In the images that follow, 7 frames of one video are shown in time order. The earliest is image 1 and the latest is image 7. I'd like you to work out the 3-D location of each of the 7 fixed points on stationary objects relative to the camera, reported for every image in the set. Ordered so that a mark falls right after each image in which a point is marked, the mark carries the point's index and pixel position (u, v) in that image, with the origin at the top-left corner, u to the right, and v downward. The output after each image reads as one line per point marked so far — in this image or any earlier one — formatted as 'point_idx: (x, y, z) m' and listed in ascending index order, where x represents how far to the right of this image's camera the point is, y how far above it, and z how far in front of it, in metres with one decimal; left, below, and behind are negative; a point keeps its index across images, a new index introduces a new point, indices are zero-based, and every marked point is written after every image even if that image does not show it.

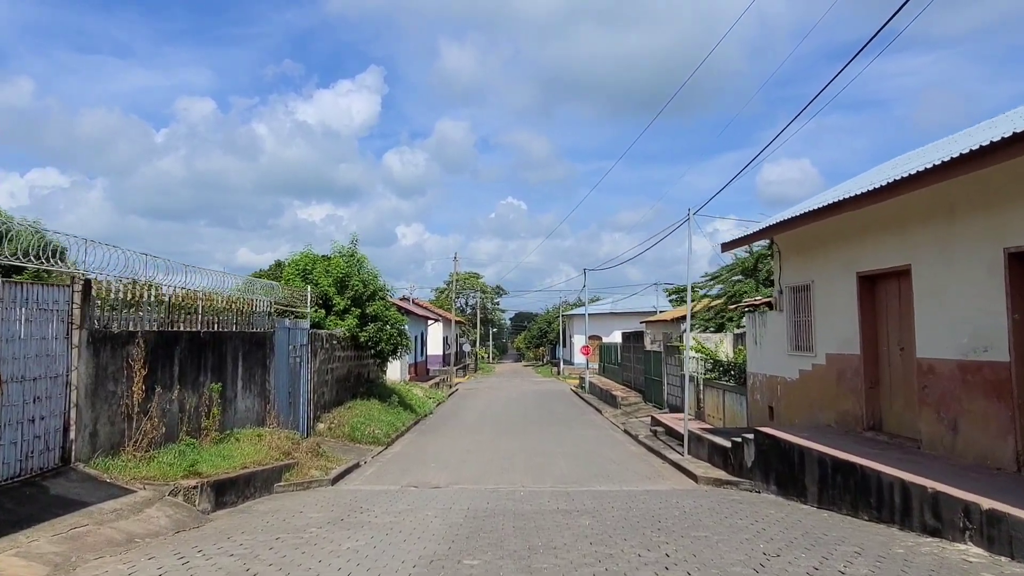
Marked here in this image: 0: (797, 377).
0: (+4.7, -1.5, +12.2) m
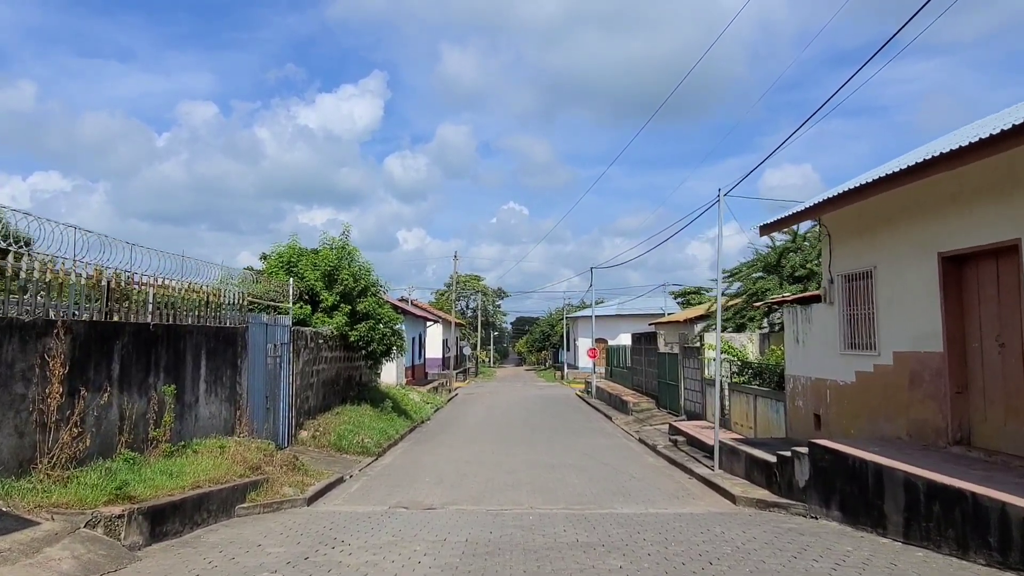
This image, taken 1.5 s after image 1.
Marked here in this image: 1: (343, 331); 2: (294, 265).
0: (+4.8, -1.3, +10.4) m
1: (-4.2, -1.1, +18.7) m
2: (-5.5, +0.5, +18.5) m
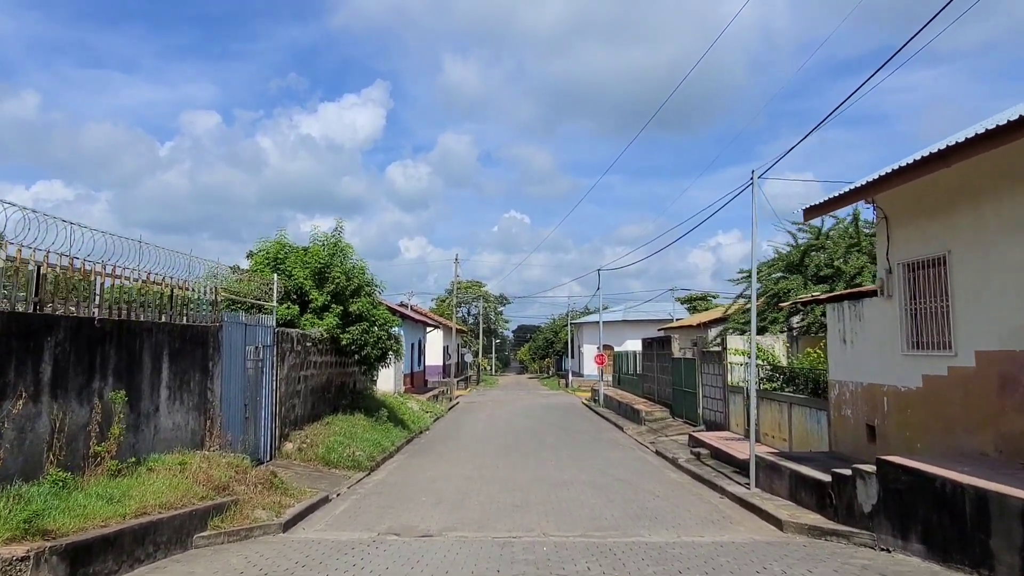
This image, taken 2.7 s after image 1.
0: (+4.9, -1.2, +8.9) m
1: (-4.1, -1.0, +17.2) m
2: (-5.3, +0.6, +17.0) m
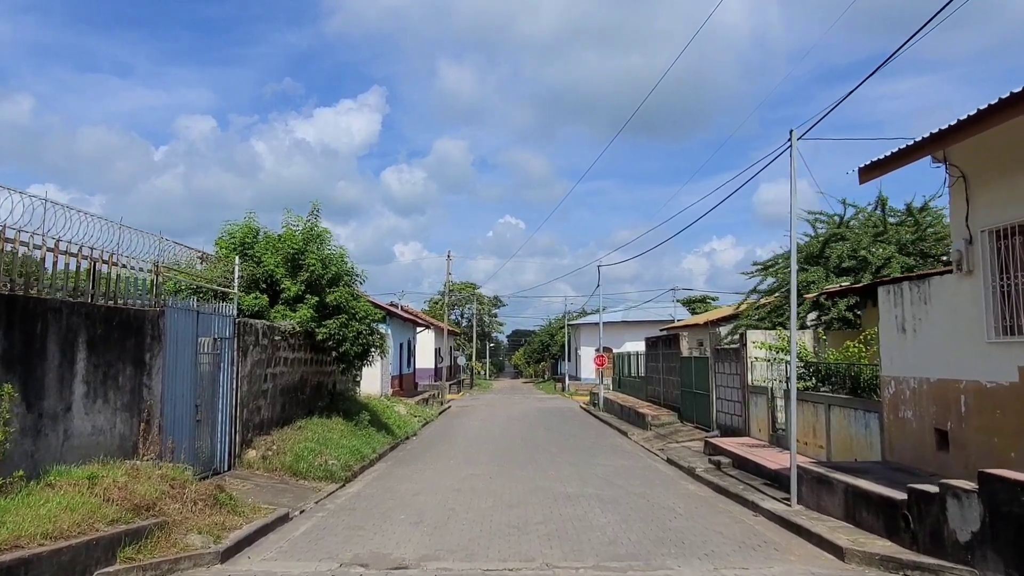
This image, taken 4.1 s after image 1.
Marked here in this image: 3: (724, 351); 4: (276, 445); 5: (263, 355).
0: (+4.8, -0.9, +7.2) m
1: (-4.2, -0.8, +15.4) m
2: (-5.4, +0.8, +15.2) m
3: (+4.8, -1.4, +16.8) m
4: (-4.1, -2.8, +13.0) m
5: (-4.5, -1.2, +13.5) m
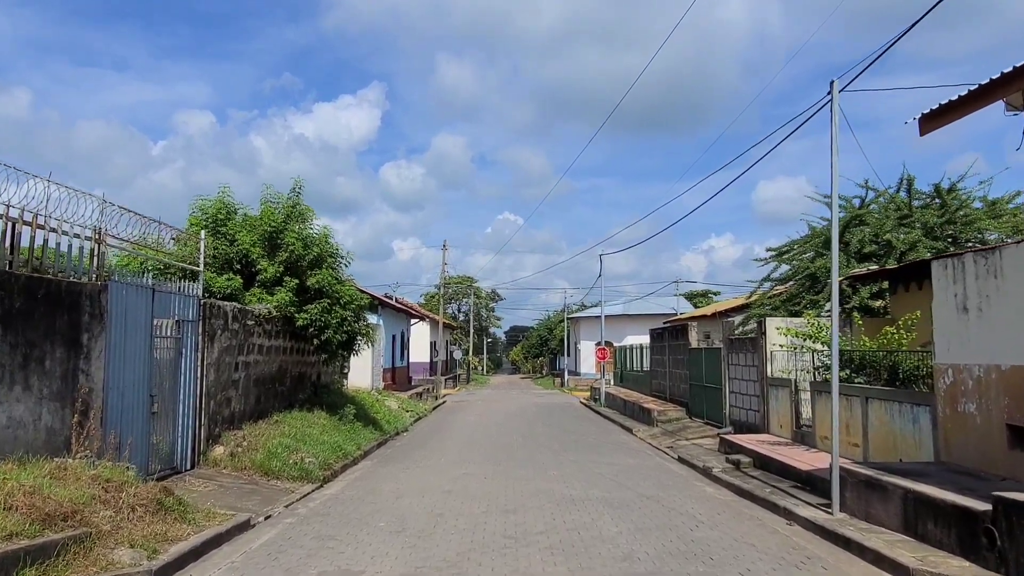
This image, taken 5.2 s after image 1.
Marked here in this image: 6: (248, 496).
0: (+4.8, -0.6, +5.9) m
1: (-4.3, -0.5, +14.1) m
2: (-5.5, +1.2, +13.9) m
3: (+4.8, -1.1, +15.5) m
4: (-4.2, -2.4, +11.8) m
5: (-4.6, -0.9, +12.2) m
6: (-3.5, -2.7, +9.7) m
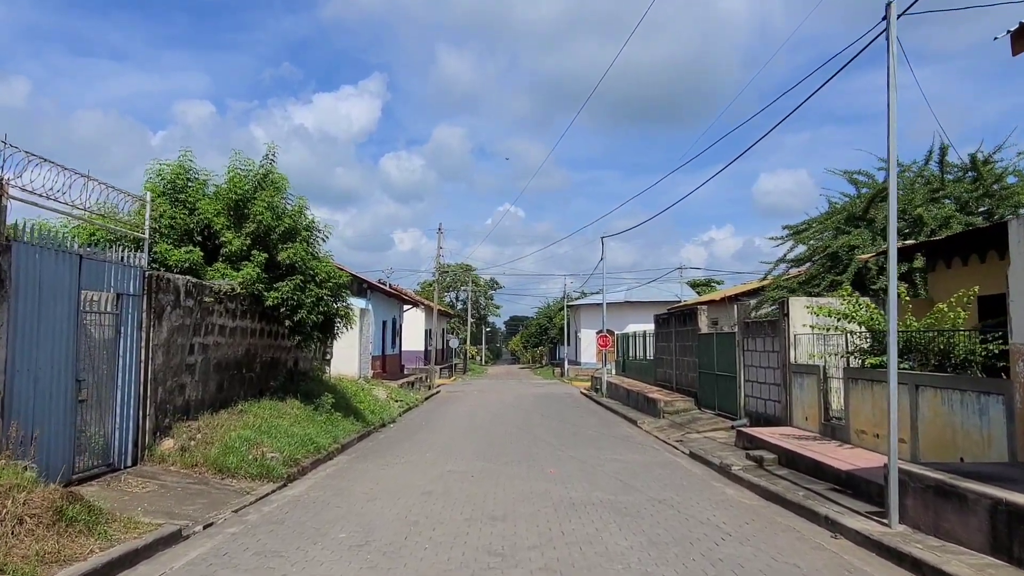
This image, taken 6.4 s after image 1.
0: (+4.7, -0.3, +4.4) m
1: (-4.4, 0.0, +12.7) m
2: (-5.6, +1.6, +12.5) m
3: (+4.6, -0.7, +14.1) m
4: (-4.3, -2.0, +10.3) m
5: (-4.7, -0.5, +10.8) m
6: (-3.6, -2.3, +8.3) m
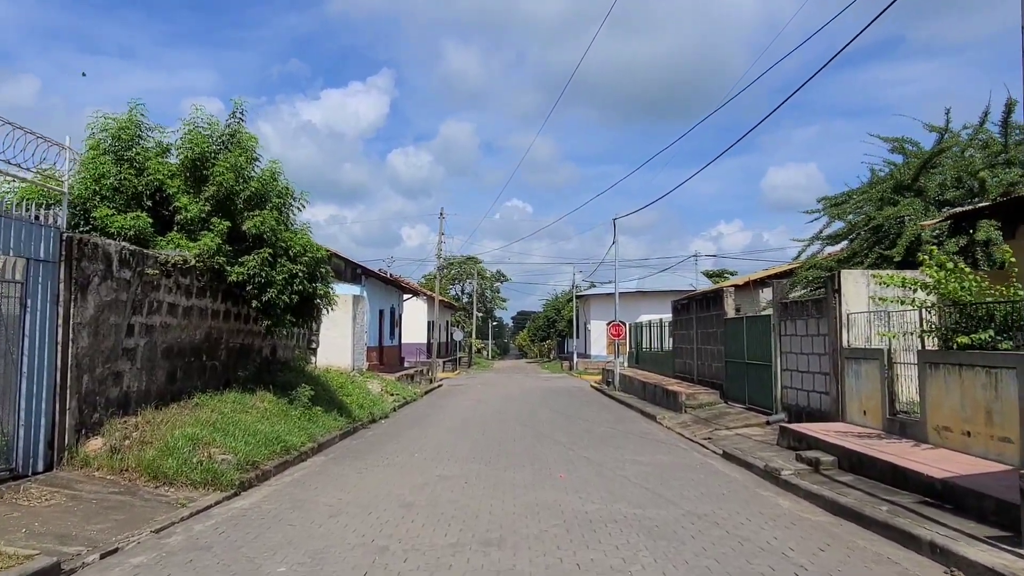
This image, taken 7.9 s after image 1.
0: (+4.7, +0.1, +2.6) m
1: (-4.3, +0.4, +10.9) m
2: (-5.5, +2.0, +10.7) m
3: (+4.7, -0.3, +12.2) m
4: (-4.3, -1.7, +8.6) m
5: (-4.7, -0.1, +9.0) m
6: (-3.6, -2.0, +6.5) m
